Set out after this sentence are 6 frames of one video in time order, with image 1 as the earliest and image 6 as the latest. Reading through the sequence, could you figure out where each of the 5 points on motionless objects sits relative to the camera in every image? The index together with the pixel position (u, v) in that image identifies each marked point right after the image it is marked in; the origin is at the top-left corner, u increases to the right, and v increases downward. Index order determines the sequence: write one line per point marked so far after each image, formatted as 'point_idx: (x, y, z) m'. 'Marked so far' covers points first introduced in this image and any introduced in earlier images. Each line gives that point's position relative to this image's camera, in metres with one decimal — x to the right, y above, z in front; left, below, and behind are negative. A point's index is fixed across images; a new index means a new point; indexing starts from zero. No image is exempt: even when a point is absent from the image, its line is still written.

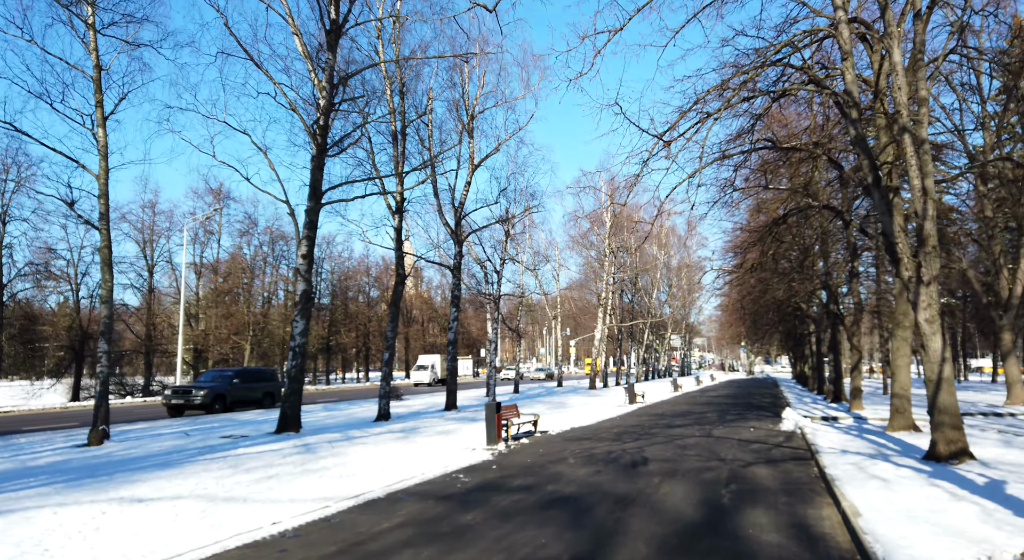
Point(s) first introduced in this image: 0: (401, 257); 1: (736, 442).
0: (-3.4, +0.7, +19.6) m
1: (+4.6, -3.3, +13.0) m
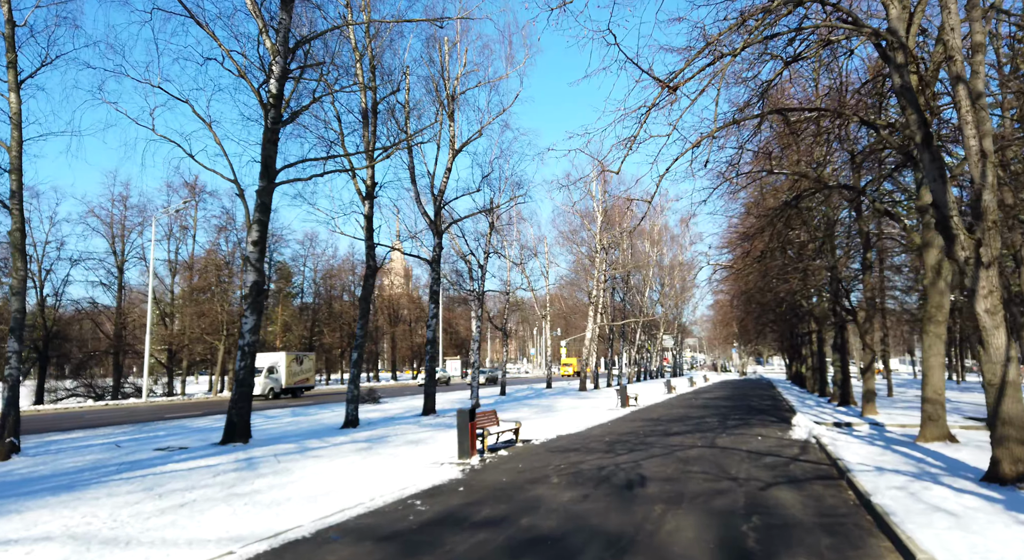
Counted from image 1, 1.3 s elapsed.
0: (-3.9, +0.9, +17.8) m
1: (+4.1, -3.1, +11.3) m
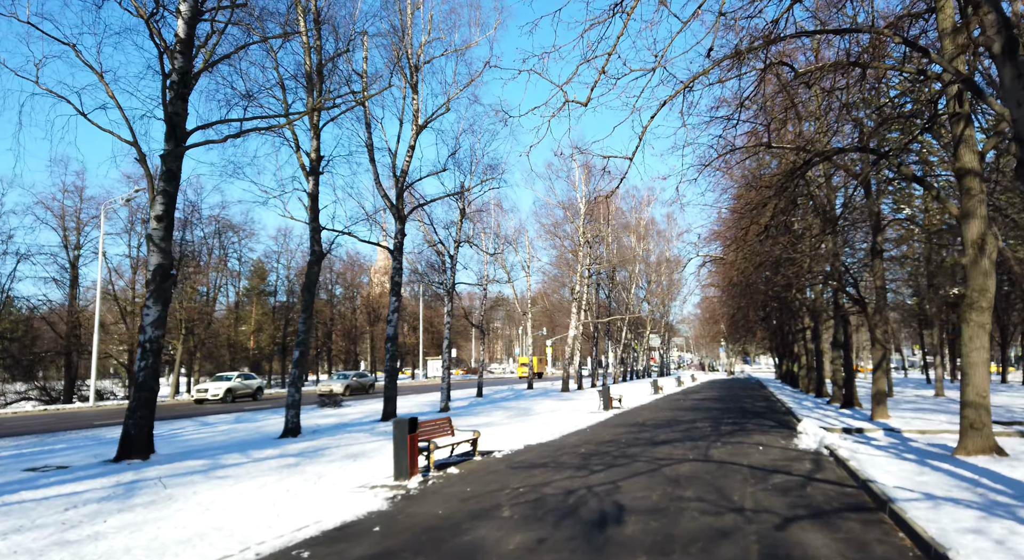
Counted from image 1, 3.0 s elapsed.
0: (-4.7, +1.2, +15.5) m
1: (+3.4, -2.8, +9.2) m
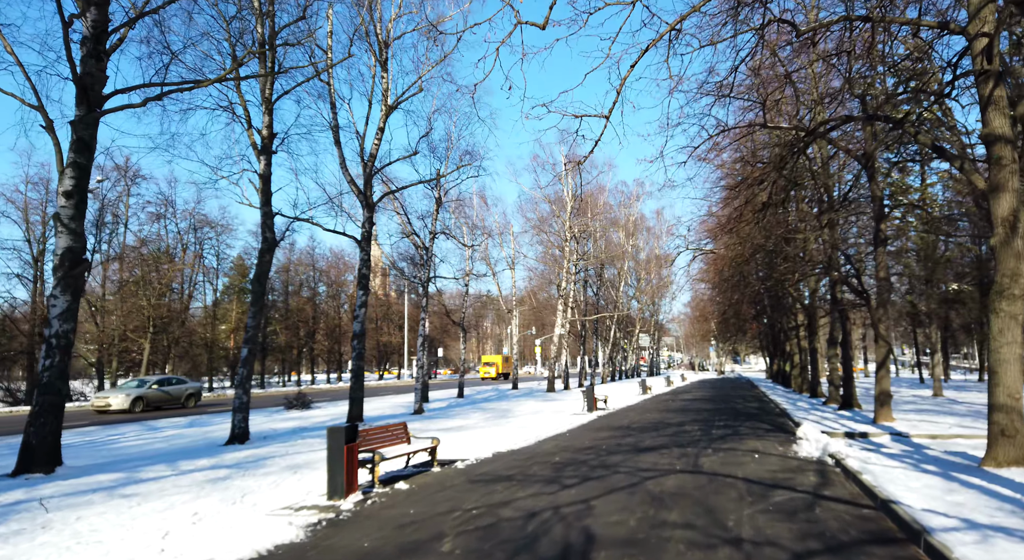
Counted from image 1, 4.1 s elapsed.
0: (-5.3, +1.4, +14.1) m
1: (+2.9, -2.6, +7.9) m
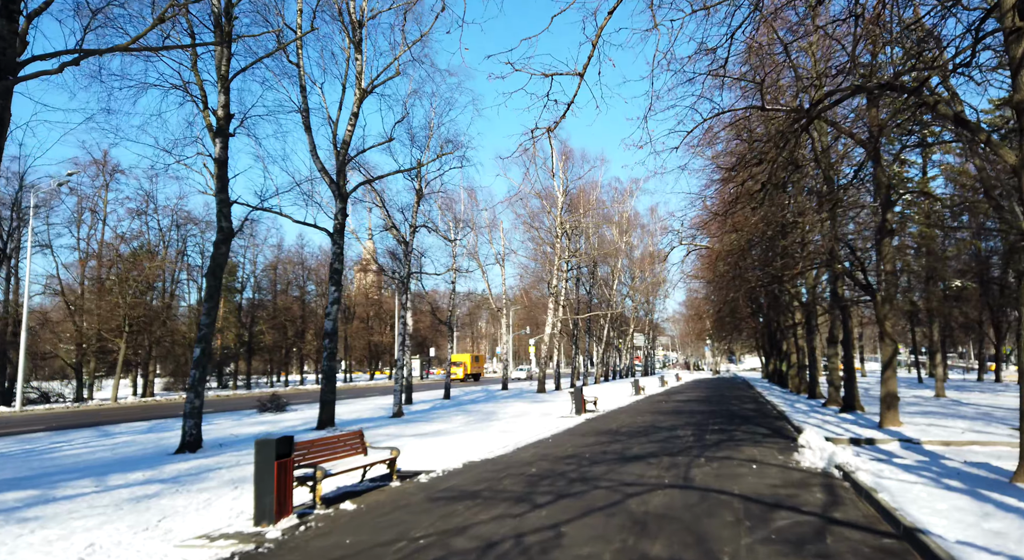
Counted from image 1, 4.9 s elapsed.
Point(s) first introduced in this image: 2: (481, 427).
0: (-5.8, +1.6, +13.0) m
1: (+2.5, -2.4, +6.8) m
2: (-0.9, -4.3, +18.7) m
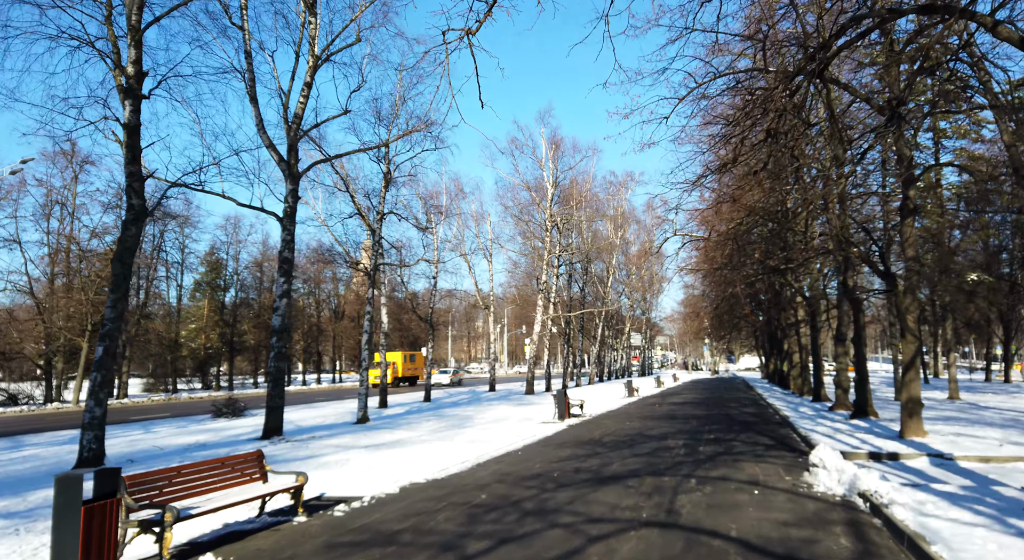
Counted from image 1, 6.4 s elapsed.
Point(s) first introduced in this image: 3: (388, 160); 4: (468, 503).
0: (-6.5, +1.8, +11.1) m
1: (+1.8, -2.2, +4.9) m
2: (-1.6, -4.1, +16.8) m
3: (-3.7, +3.5, +19.1) m
4: (-0.5, -2.6, +7.6) m
